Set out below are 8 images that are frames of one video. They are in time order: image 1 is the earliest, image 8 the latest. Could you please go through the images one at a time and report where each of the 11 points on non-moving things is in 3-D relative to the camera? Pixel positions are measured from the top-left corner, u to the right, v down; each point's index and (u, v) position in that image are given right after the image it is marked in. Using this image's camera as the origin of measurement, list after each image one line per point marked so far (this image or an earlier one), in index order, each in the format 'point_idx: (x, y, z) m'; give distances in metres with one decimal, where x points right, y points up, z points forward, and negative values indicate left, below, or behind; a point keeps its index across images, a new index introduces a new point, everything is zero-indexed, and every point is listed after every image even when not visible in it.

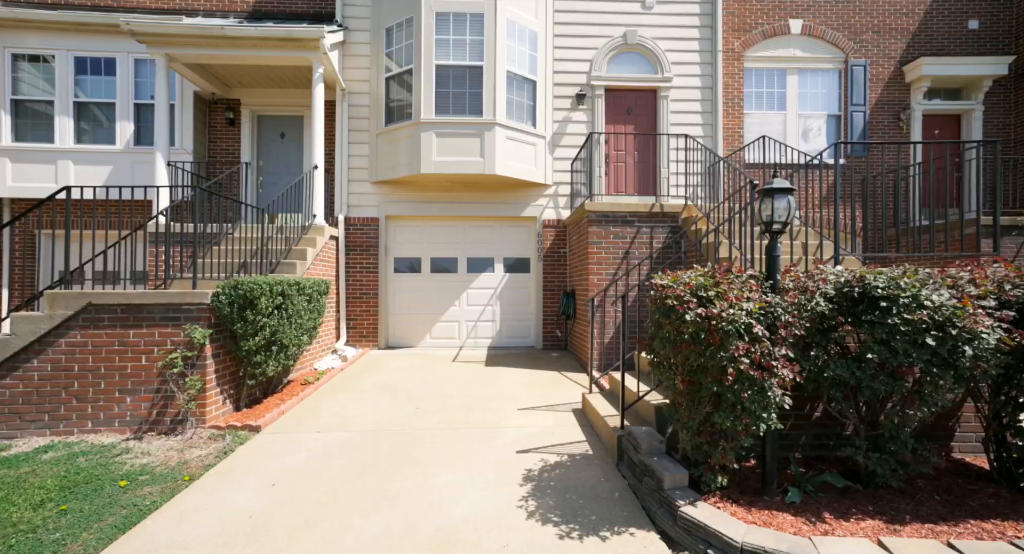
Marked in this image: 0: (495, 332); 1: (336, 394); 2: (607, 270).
0: (-0.3, -0.9, +8.3) m
1: (-2.0, -1.3, +5.5) m
2: (+1.3, +0.1, +6.7) m
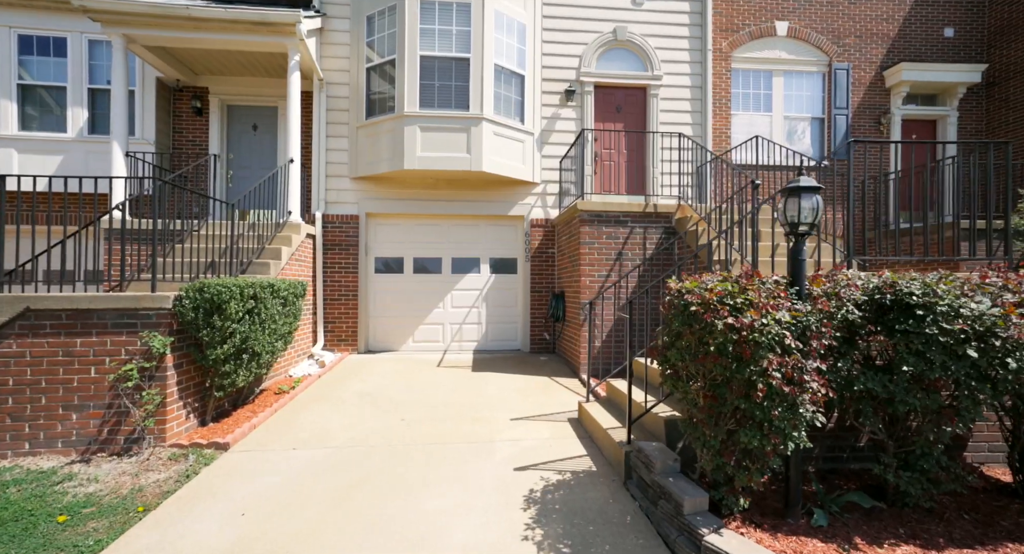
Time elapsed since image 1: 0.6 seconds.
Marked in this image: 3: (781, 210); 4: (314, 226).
0: (-0.5, -1.0, +8.0) m
1: (-2.1, -1.3, +5.1) m
2: (+1.2, +0.1, +6.4) m
3: (+1.7, +0.4, +3.0) m
4: (-3.1, +0.8, +7.5) m
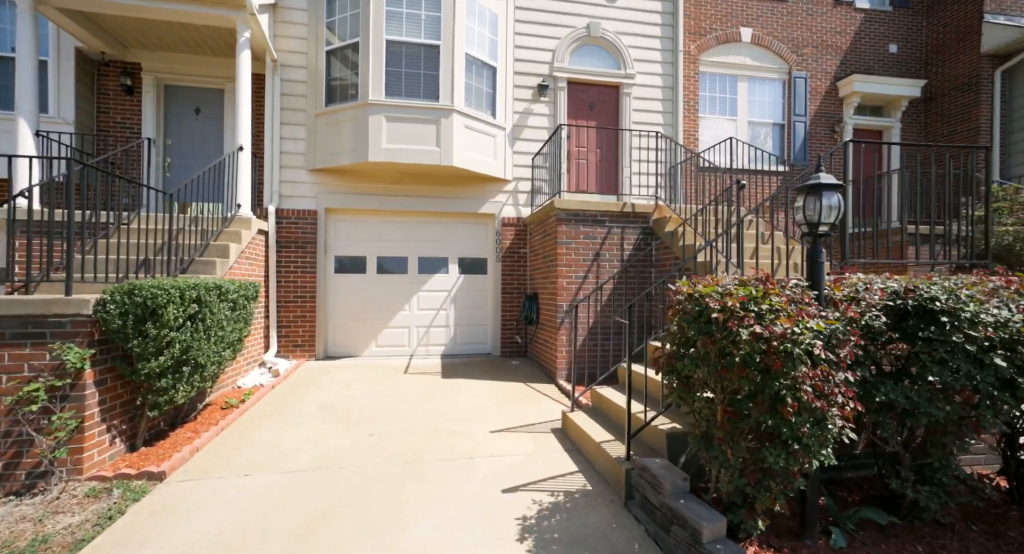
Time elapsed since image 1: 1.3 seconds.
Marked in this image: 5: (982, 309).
0: (-1.0, -1.0, +7.6) m
1: (-2.3, -1.3, +4.5) m
2: (+0.8, +0.1, +6.1) m
3: (+1.7, +0.4, +2.8) m
4: (-3.5, +0.8, +6.9) m
5: (+2.5, -0.2, +2.5) m
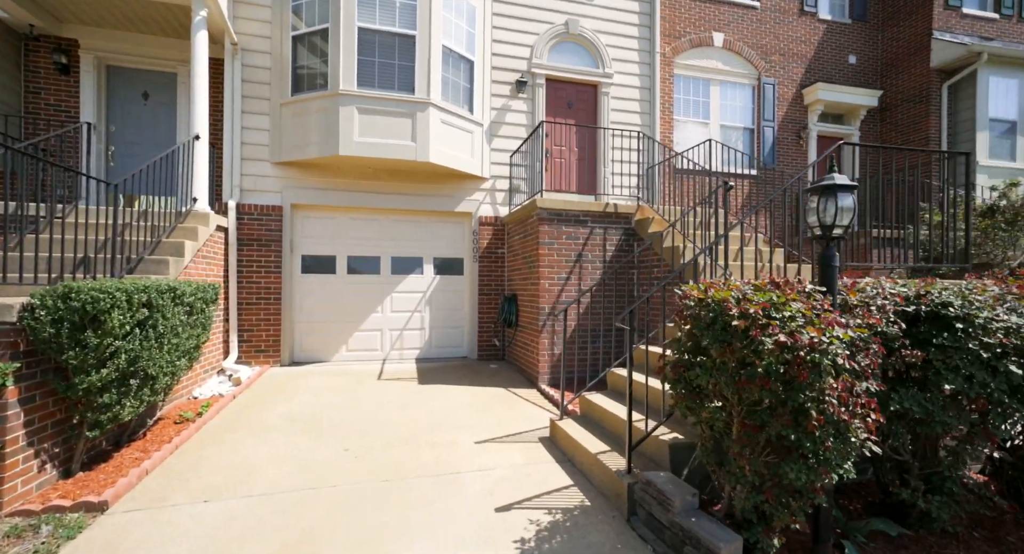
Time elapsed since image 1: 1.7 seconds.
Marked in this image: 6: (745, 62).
0: (-1.3, -1.0, +7.3) m
1: (-2.4, -1.3, +4.1) m
2: (+0.6, 0.0, +6.0) m
3: (+1.7, +0.4, +2.7) m
4: (-3.8, +0.8, +6.4) m
5: (+2.5, -0.2, +2.5) m
6: (+5.0, +4.6, +10.4) m
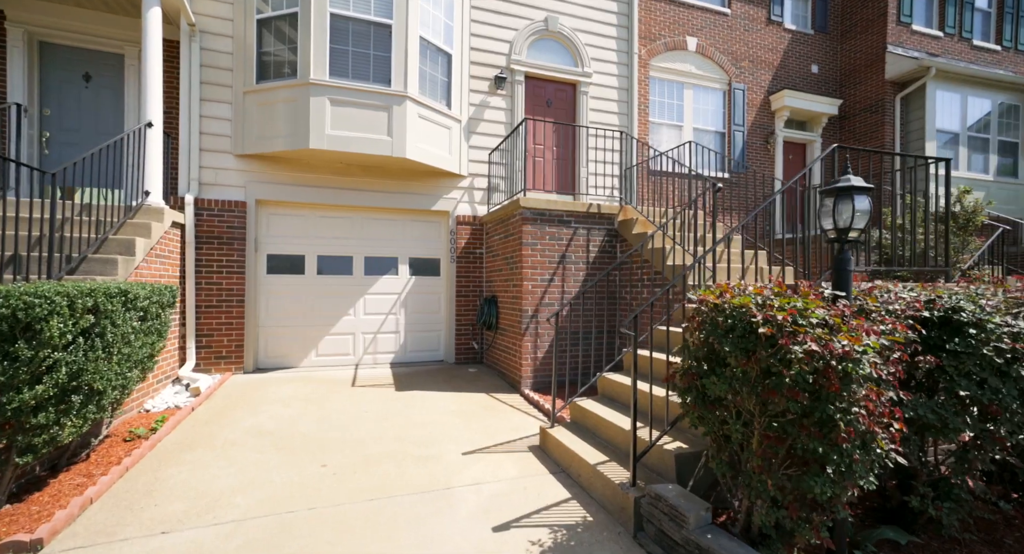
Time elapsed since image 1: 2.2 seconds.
0: (-1.7, -1.0, +7.0) m
1: (-2.5, -1.3, +3.7) m
2: (+0.4, 0.0, +5.8) m
3: (+1.7, +0.4, +2.6) m
4: (-4.0, +0.8, +5.9) m
5: (+2.5, -0.2, +2.5) m
6: (+4.5, +4.6, +10.6) m
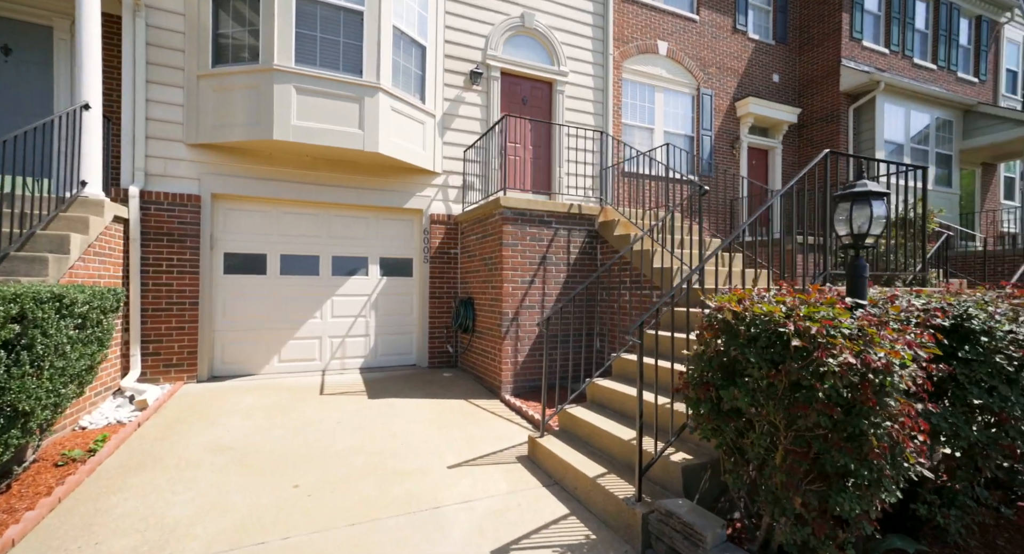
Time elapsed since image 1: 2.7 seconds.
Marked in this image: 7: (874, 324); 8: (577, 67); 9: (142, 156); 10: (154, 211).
0: (-2.0, -1.0, +6.6) m
1: (-2.6, -1.3, +3.3) m
2: (+0.1, 0.0, +5.6) m
3: (+1.7, +0.3, +2.6) m
4: (-4.3, +0.8, +5.4) m
5: (+2.5, -0.2, +2.4) m
6: (+3.9, +4.5, +10.7) m
7: (+1.5, -0.2, +2.0) m
8: (+1.1, +3.5, +8.2) m
9: (-4.3, +1.4, +5.6) m
10: (-4.1, +0.8, +5.6) m
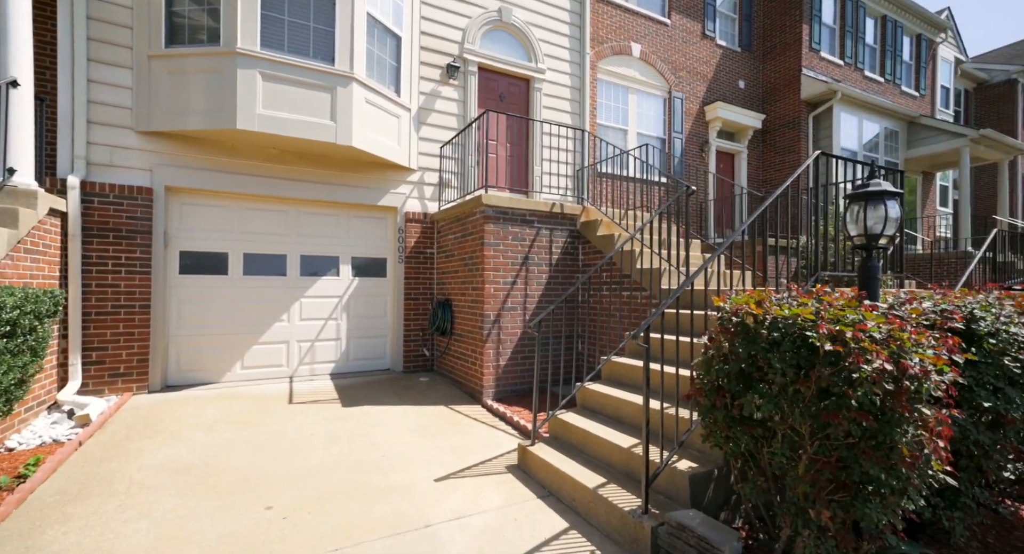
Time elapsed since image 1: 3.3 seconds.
0: (-2.3, -1.0, +6.3) m
1: (-2.6, -1.3, +2.9) m
2: (-0.1, 0.0, +5.4) m
3: (+1.7, +0.3, +2.5) m
4: (-4.4, +0.8, +4.8) m
5: (+2.6, -0.2, +2.4) m
6: (+3.3, +4.5, +10.8) m
7: (+1.6, -0.2, +2.0) m
8: (+0.7, +3.5, +8.1) m
9: (-4.4, +1.4, +5.1) m
10: (-4.3, +0.8, +5.1) m
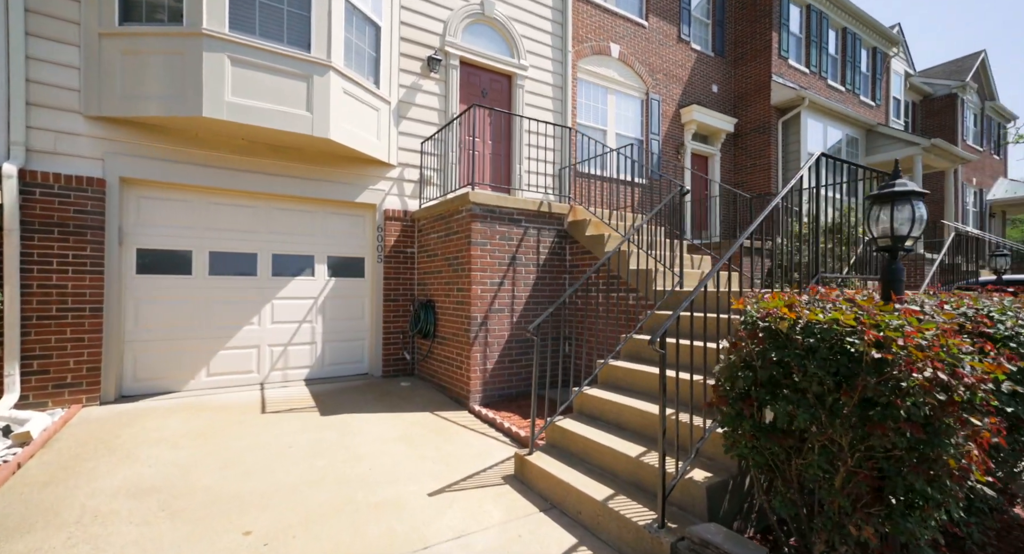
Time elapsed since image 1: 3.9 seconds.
0: (-2.4, -1.0, +5.9) m
1: (-2.6, -1.3, +2.5) m
2: (-0.2, 0.0, +5.2) m
3: (+1.8, +0.3, +2.4) m
4: (-4.5, +0.8, +4.4) m
5: (+2.6, -0.2, +2.4) m
6: (+2.8, +4.5, +10.8) m
7: (+1.7, -0.2, +1.9) m
8: (+0.4, +3.5, +7.9) m
9: (-4.5, +1.4, +4.6) m
10: (-4.4, +0.8, +4.6) m
